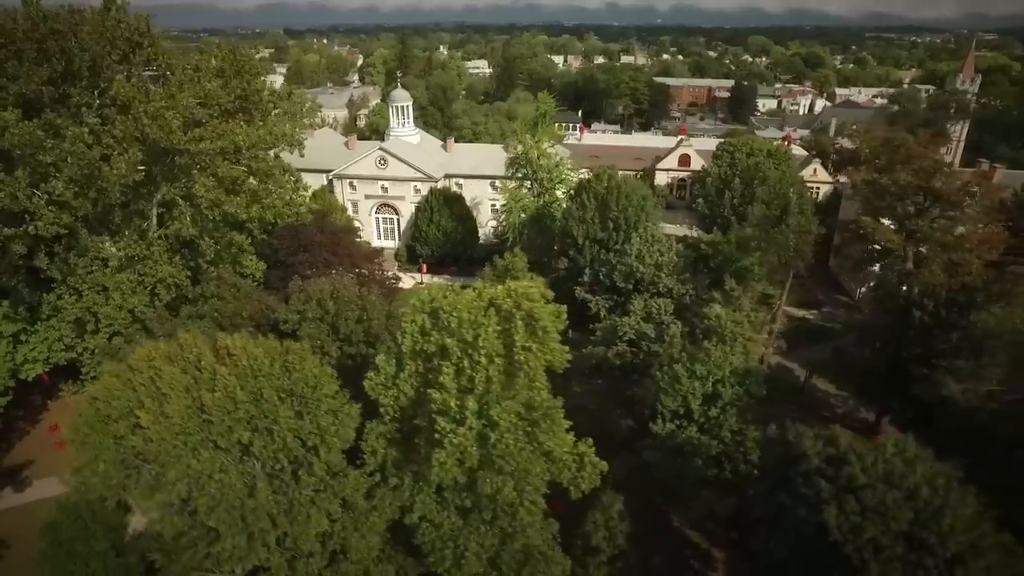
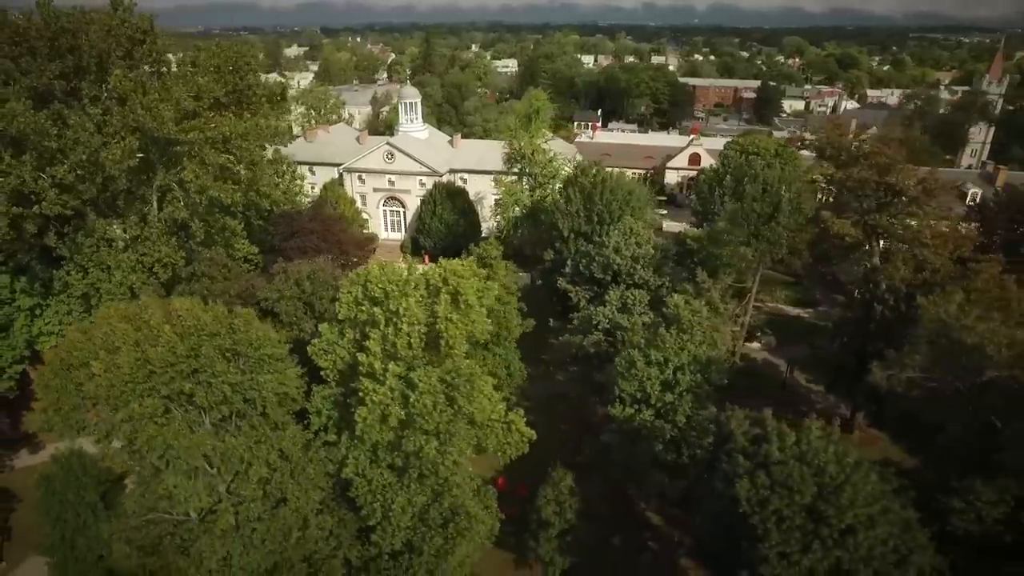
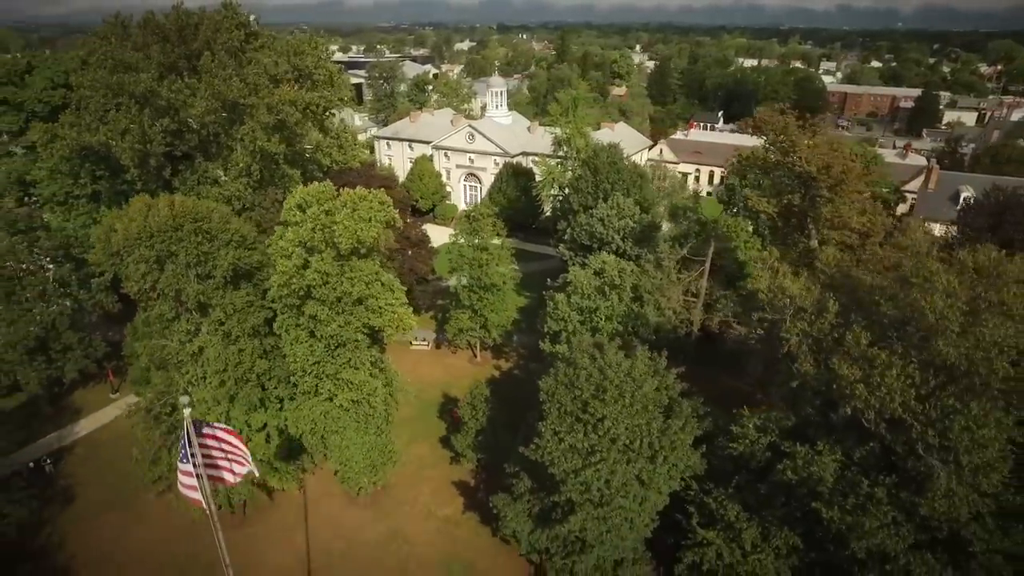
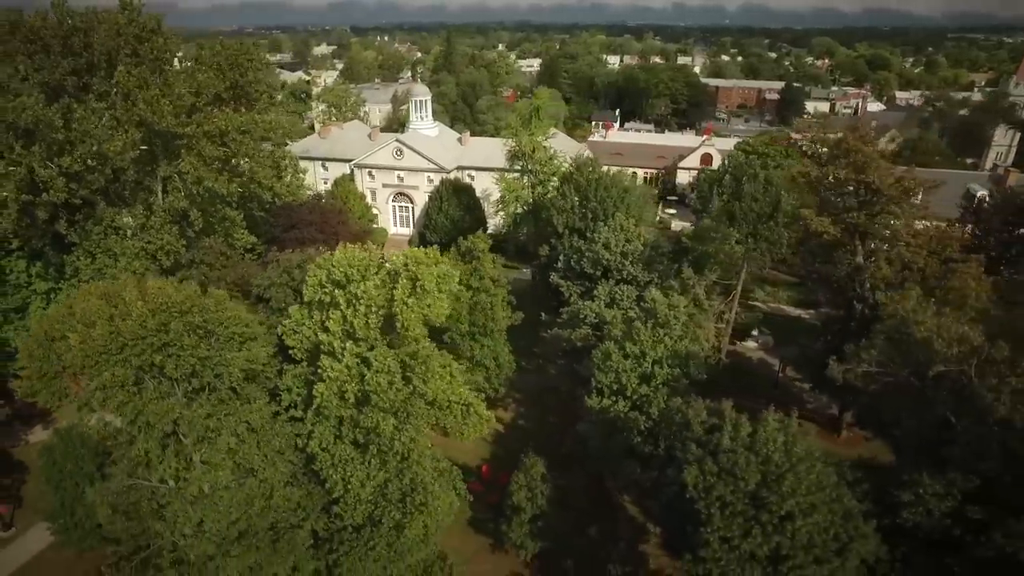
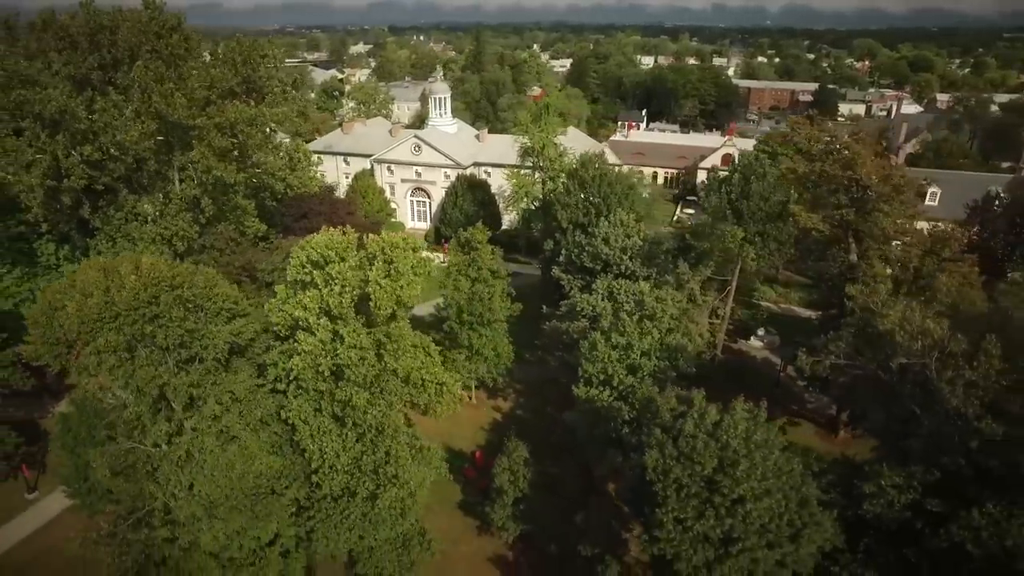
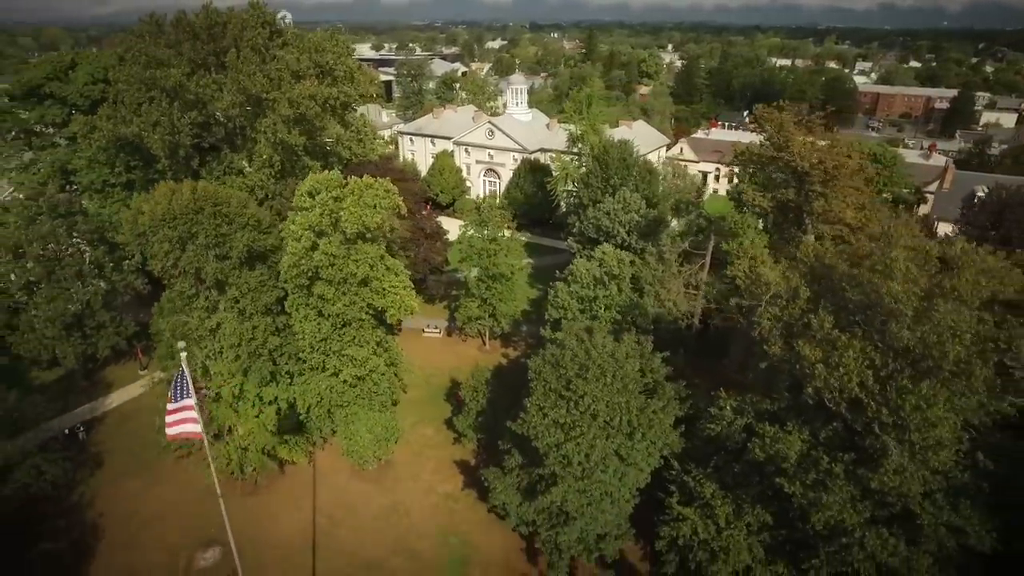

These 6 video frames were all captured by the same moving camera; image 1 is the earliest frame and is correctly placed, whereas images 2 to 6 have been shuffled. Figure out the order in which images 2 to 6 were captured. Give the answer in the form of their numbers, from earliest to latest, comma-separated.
2, 4, 5, 3, 6
